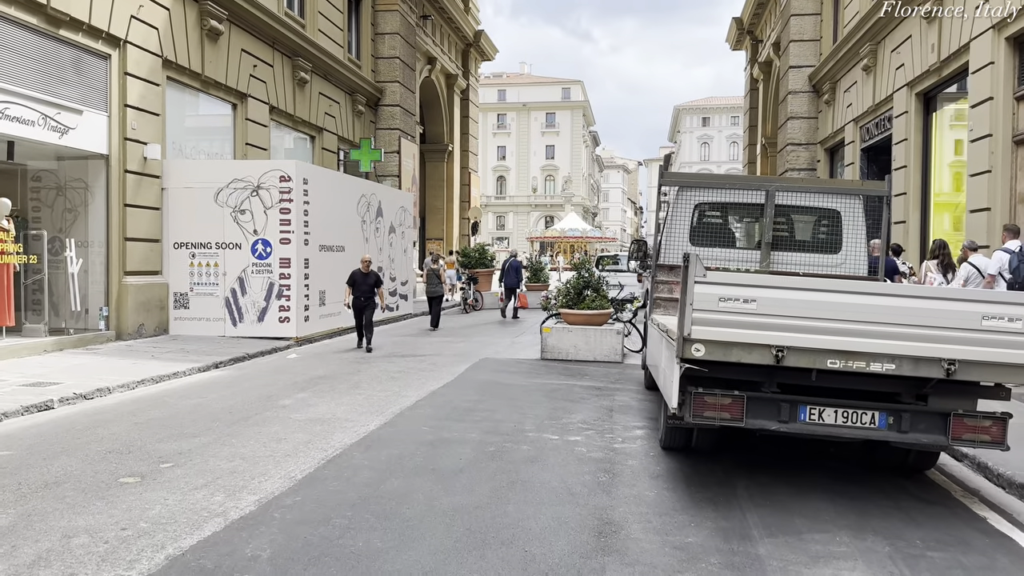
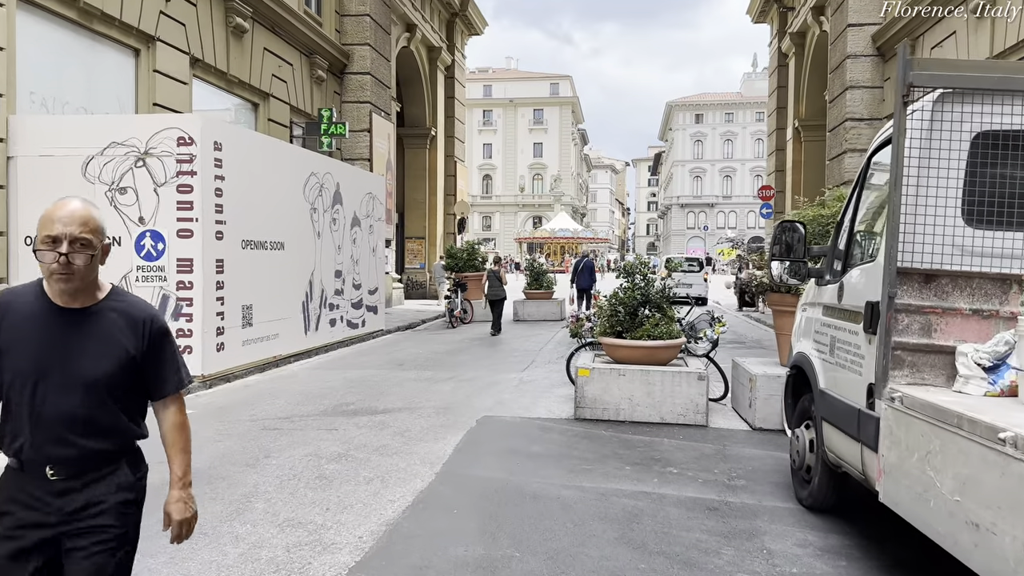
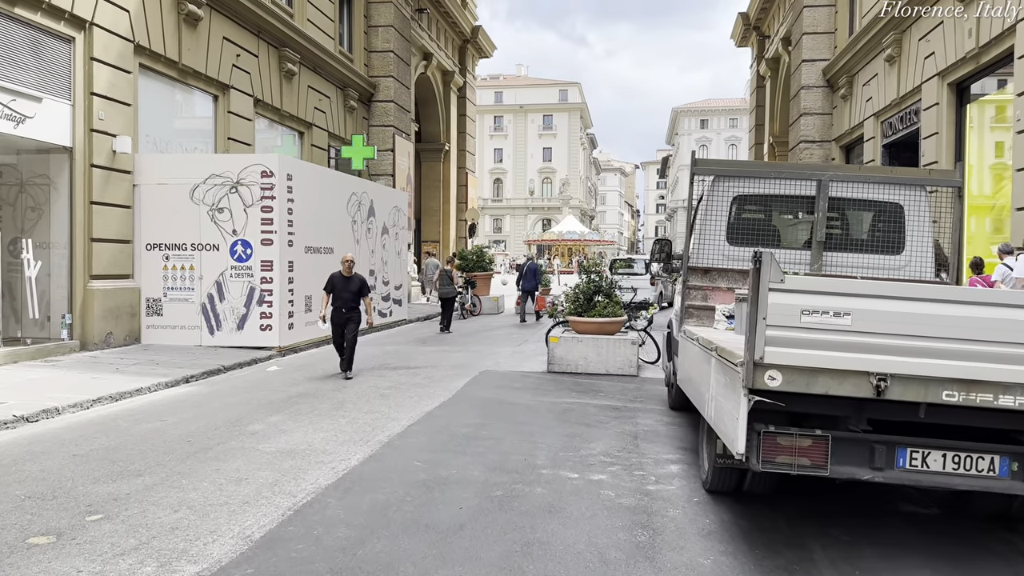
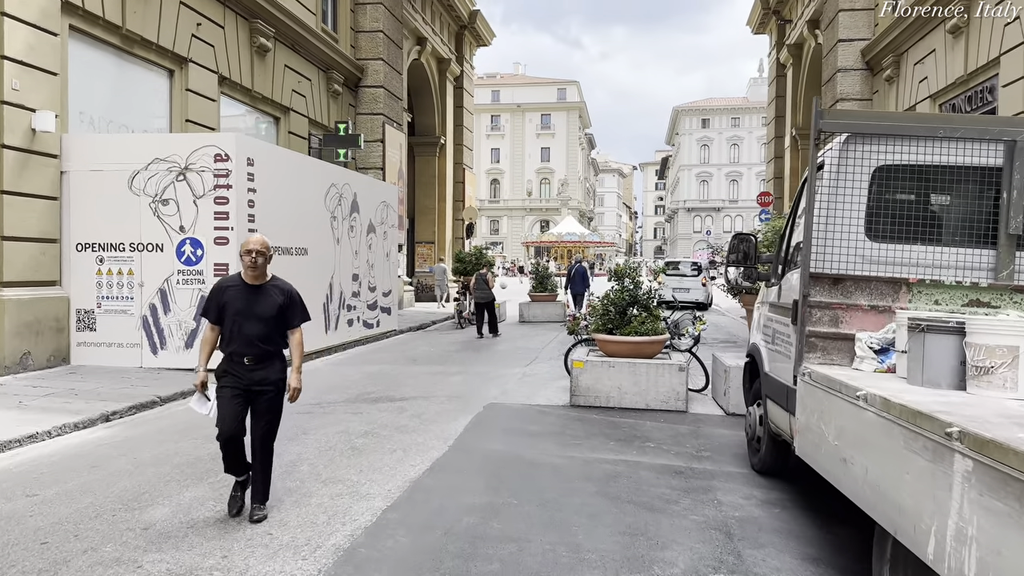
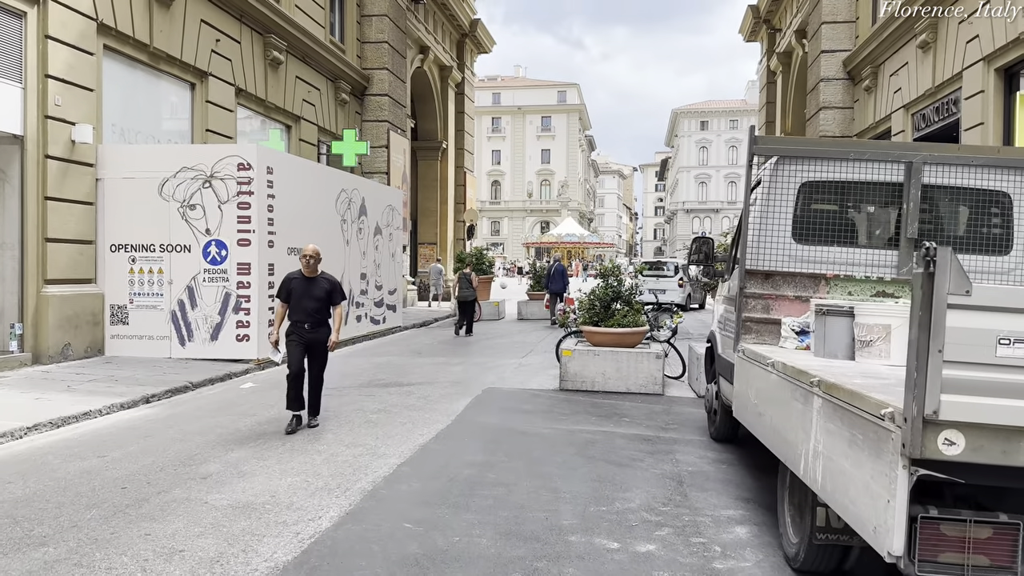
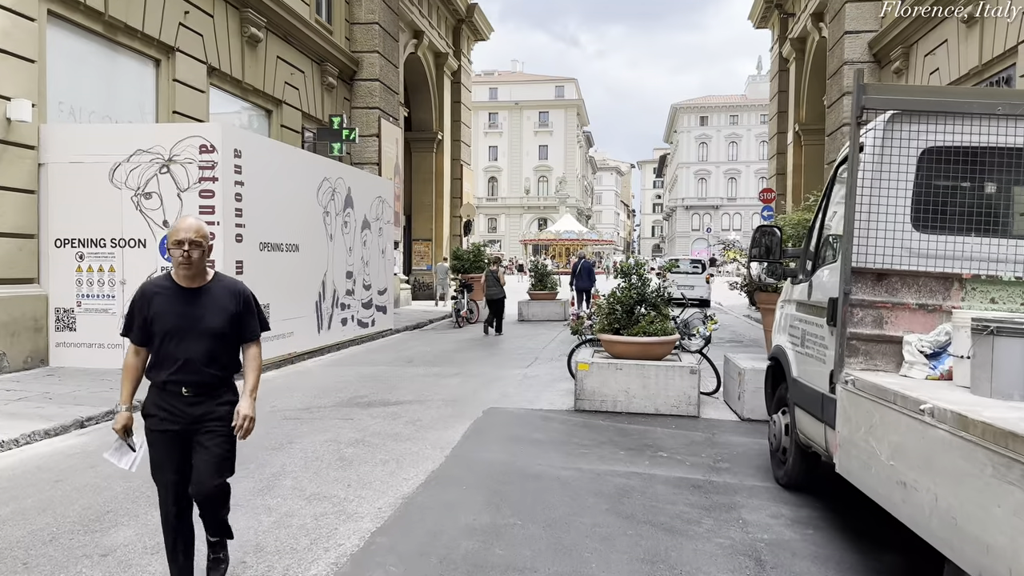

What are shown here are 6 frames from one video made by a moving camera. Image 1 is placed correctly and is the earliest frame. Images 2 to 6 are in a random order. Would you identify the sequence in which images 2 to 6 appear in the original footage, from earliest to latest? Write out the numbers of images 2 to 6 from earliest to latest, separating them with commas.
3, 5, 4, 6, 2
